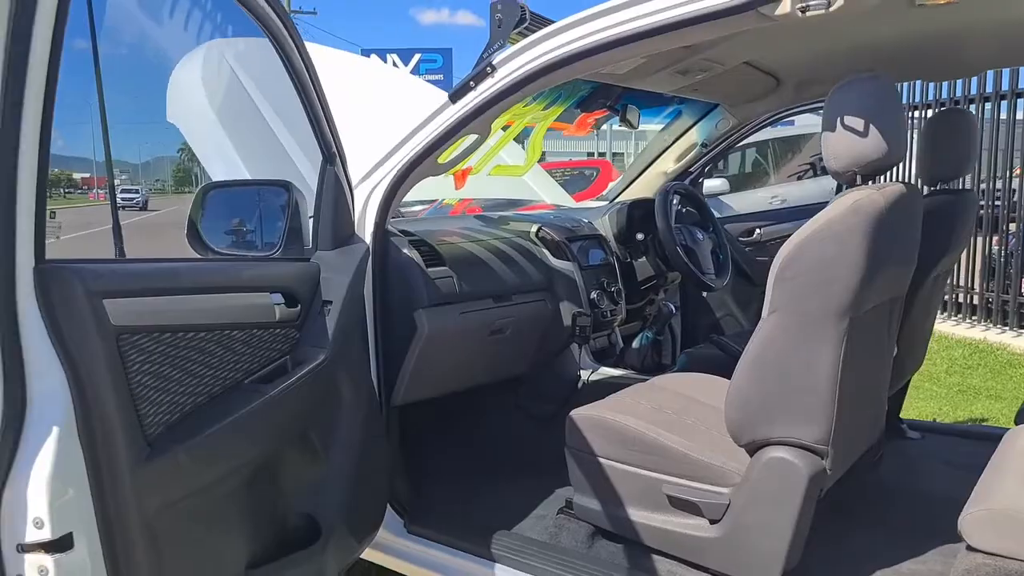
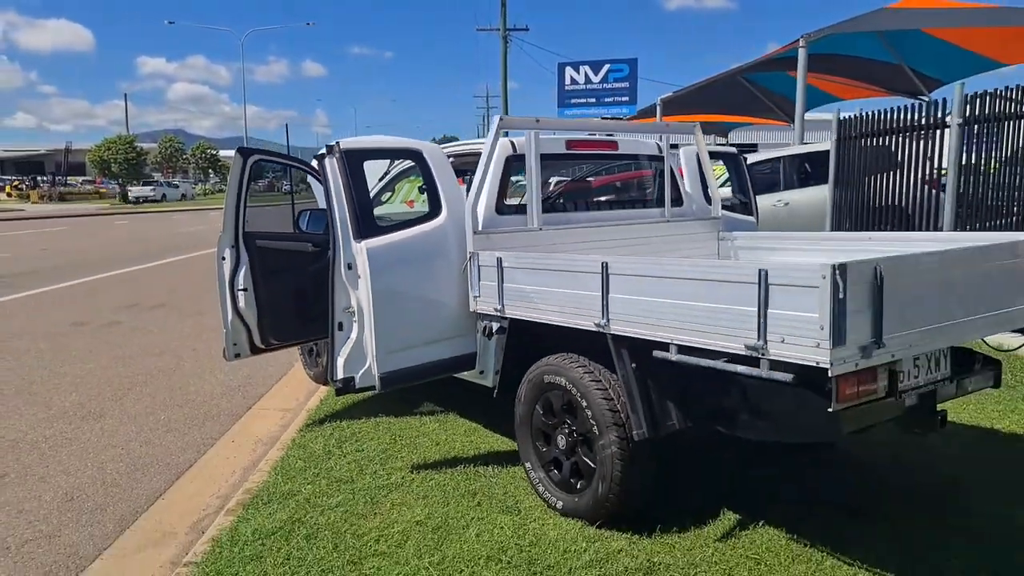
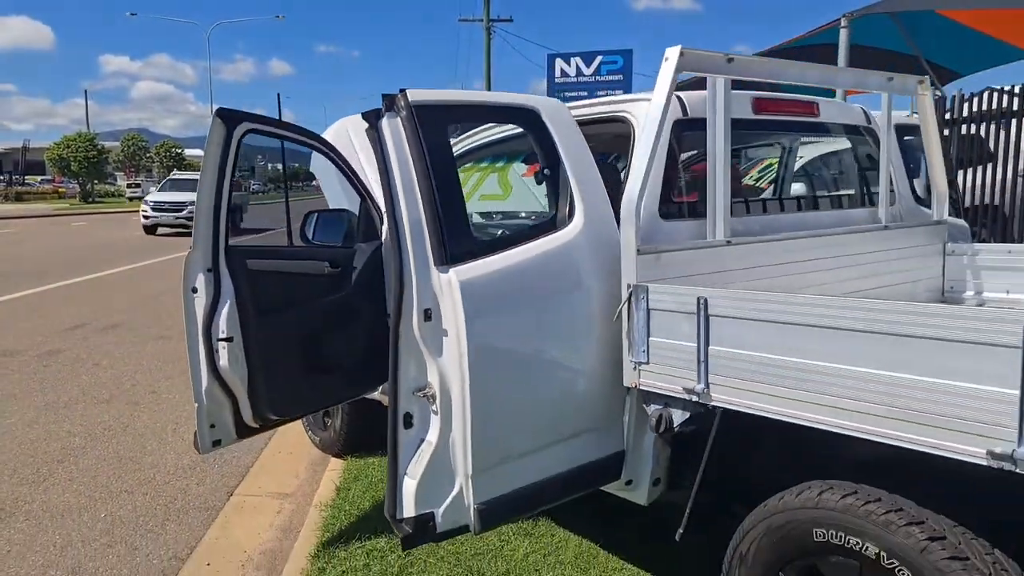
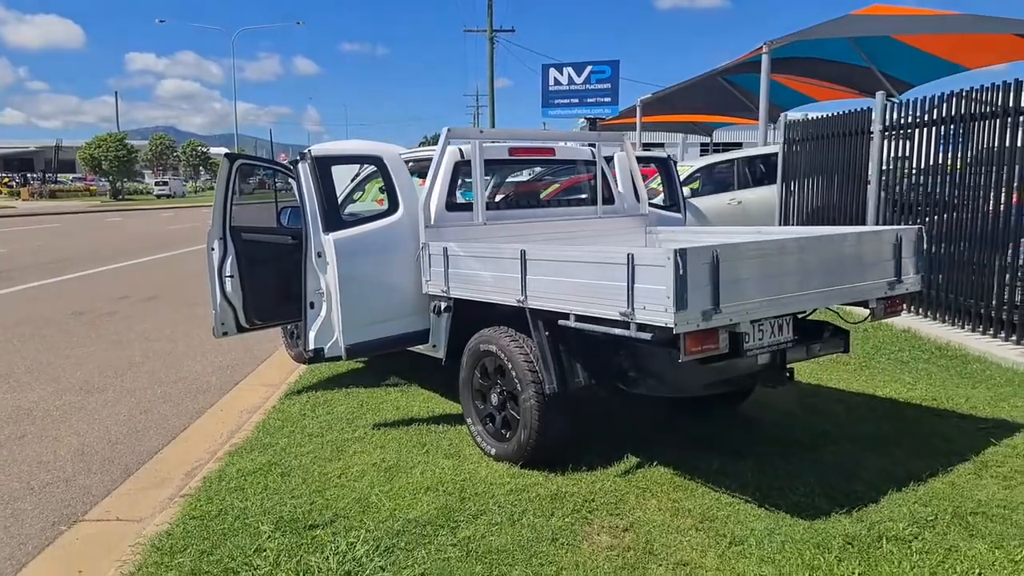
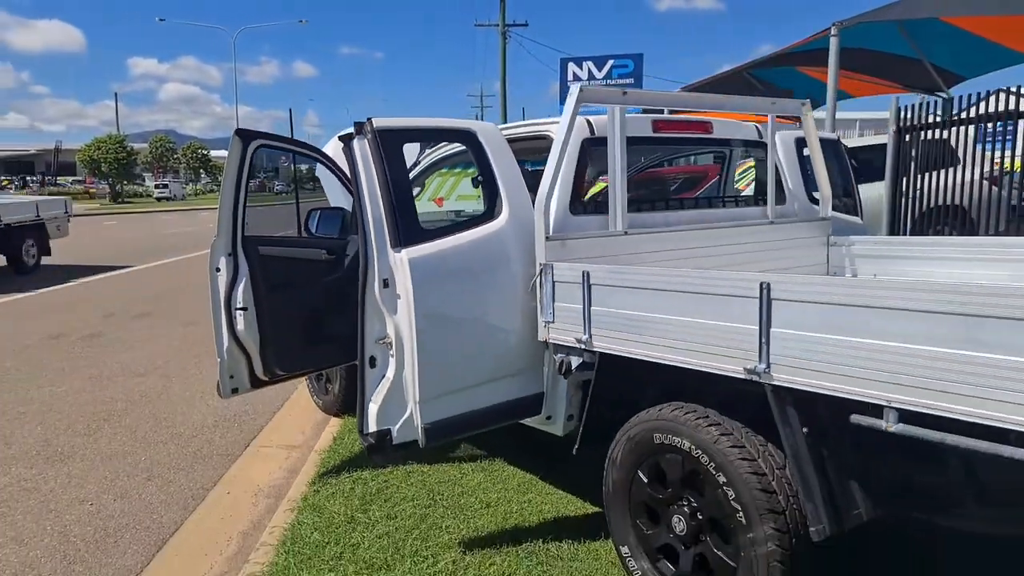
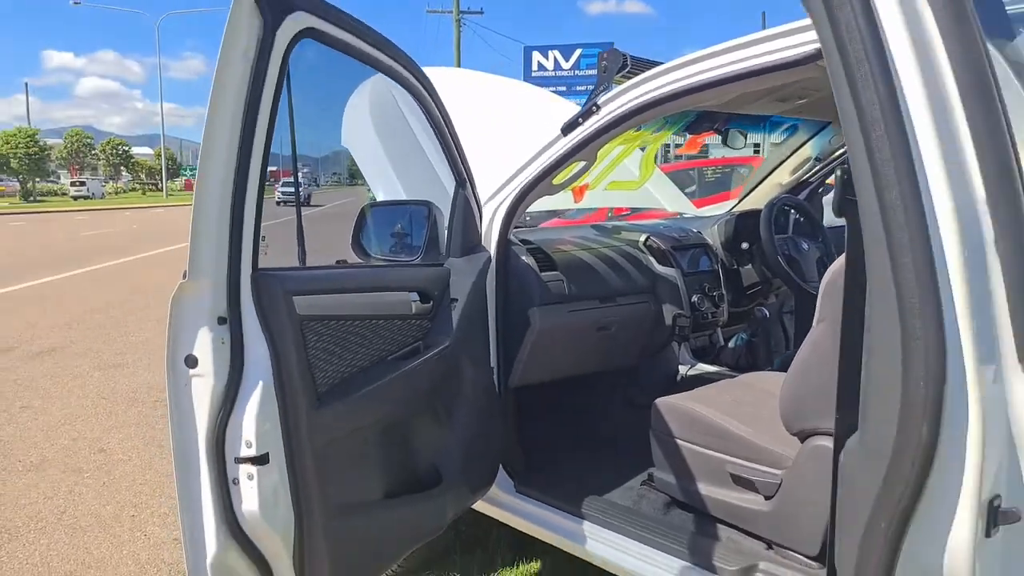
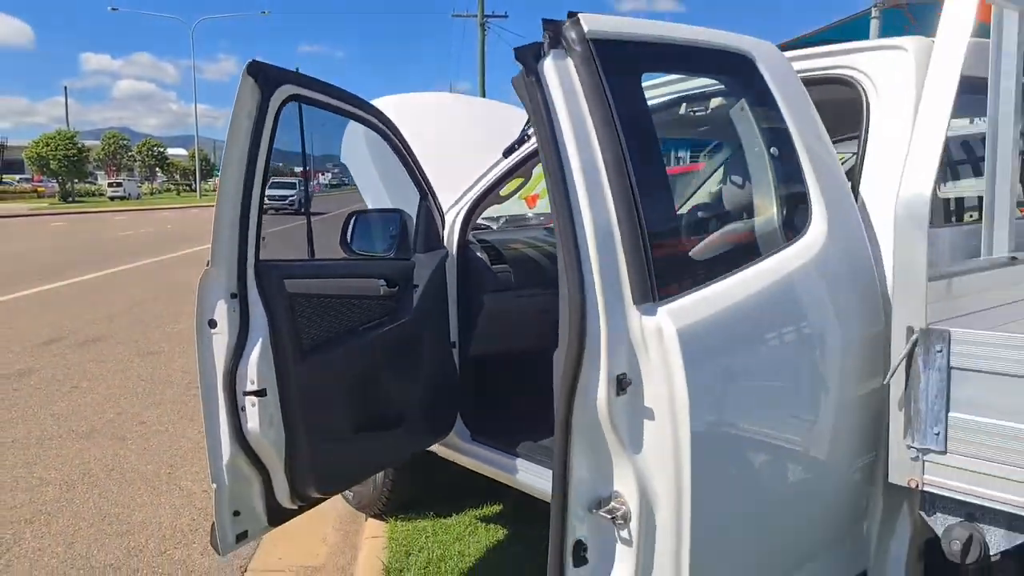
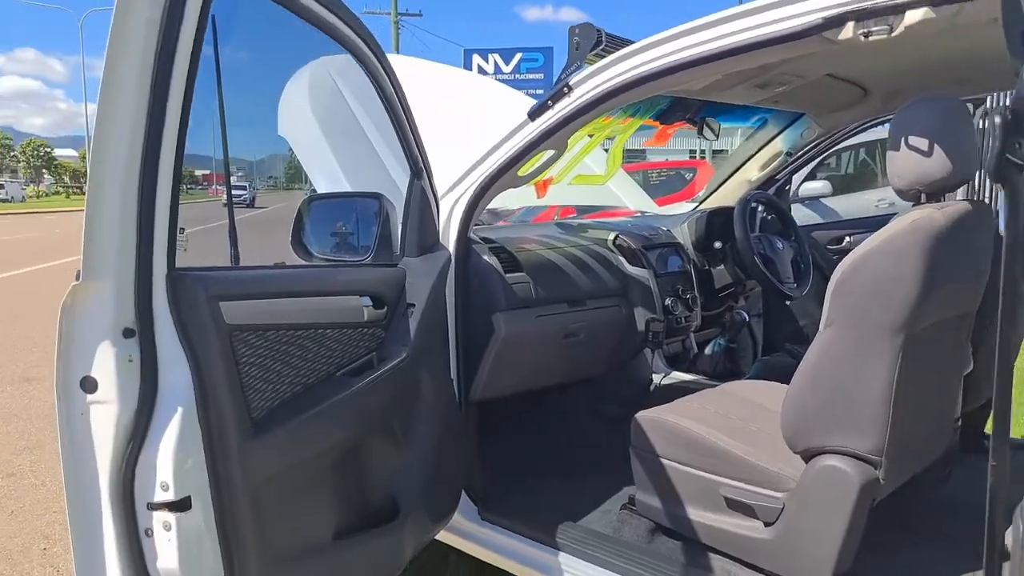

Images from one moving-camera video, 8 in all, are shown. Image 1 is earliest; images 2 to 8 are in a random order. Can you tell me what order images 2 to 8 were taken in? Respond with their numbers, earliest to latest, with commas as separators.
8, 6, 7, 3, 5, 2, 4
